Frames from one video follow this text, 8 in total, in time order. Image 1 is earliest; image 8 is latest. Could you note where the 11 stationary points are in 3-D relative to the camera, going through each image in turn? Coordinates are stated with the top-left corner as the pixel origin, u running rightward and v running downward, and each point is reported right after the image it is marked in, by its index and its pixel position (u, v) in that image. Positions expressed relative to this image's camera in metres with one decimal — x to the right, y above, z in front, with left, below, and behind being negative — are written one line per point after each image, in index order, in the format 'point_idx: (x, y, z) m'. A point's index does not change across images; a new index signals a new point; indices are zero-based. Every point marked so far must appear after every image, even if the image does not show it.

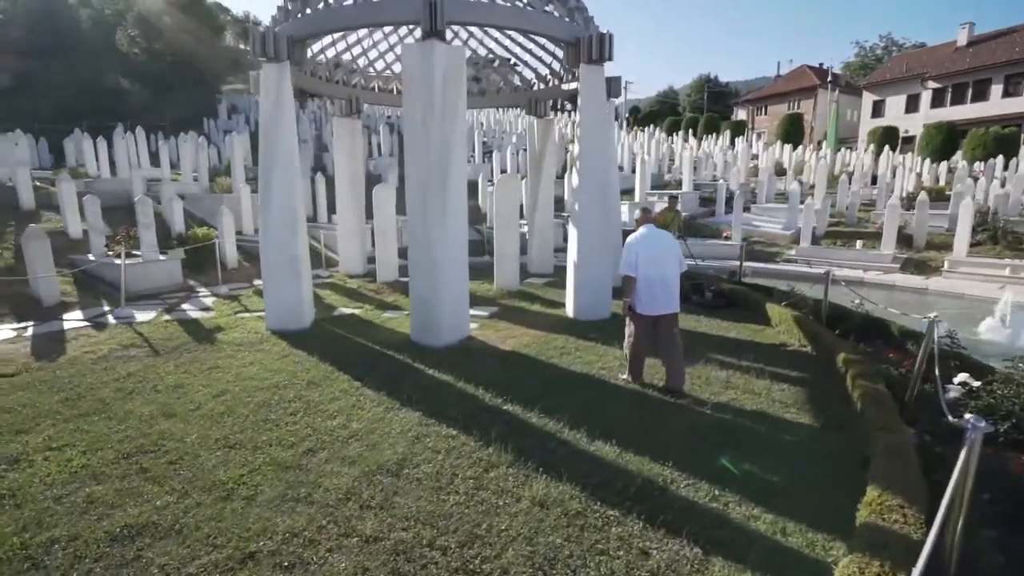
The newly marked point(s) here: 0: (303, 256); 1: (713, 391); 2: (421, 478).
0: (-3.3, +0.5, +7.5) m
1: (+2.3, -1.2, +5.3) m
2: (-0.7, -1.5, +3.7) m
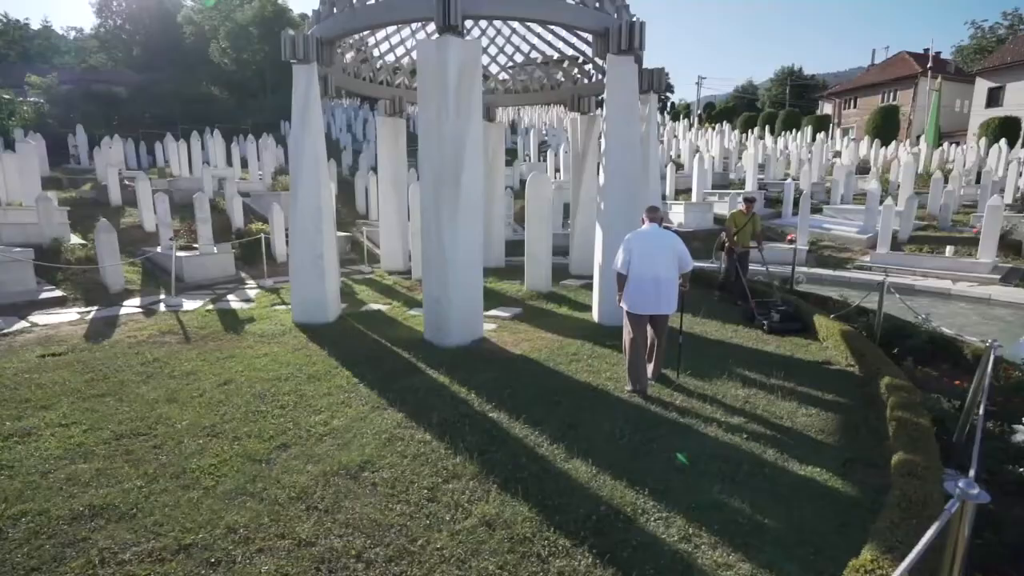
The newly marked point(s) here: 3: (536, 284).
0: (-3.0, +0.6, +7.7) m
1: (+2.2, -1.2, +4.7) m
2: (-1.1, -1.5, +3.6) m
3: (+0.5, +0.1, +9.9) m
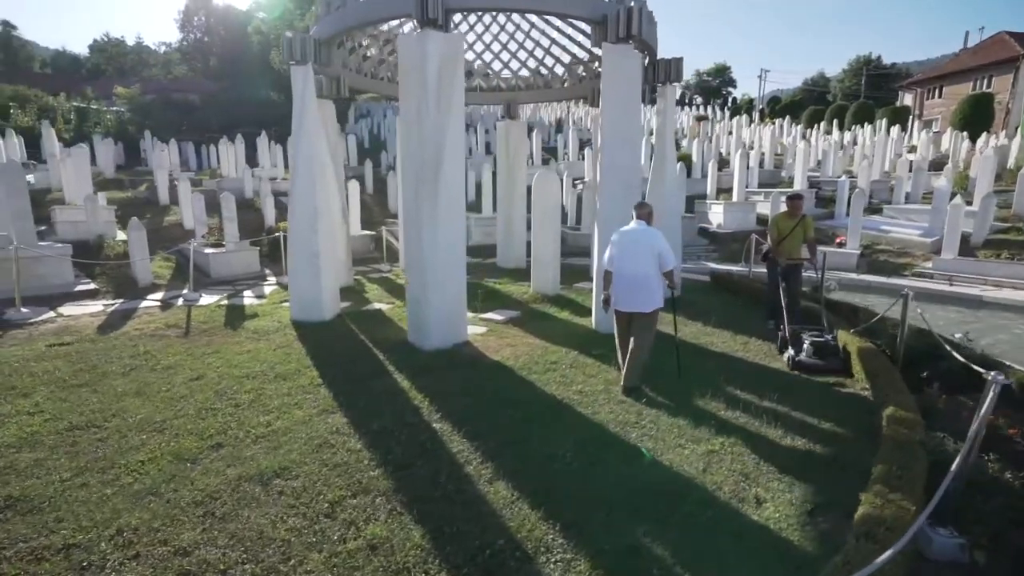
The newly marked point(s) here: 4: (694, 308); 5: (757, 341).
0: (-3.1, +0.6, +7.8) m
1: (+1.6, -1.3, +4.2) m
2: (-1.7, -1.5, +3.5) m
3: (+0.6, 0.0, +9.6) m
4: (+3.3, -0.4, +8.6) m
5: (+3.7, -0.8, +6.9) m
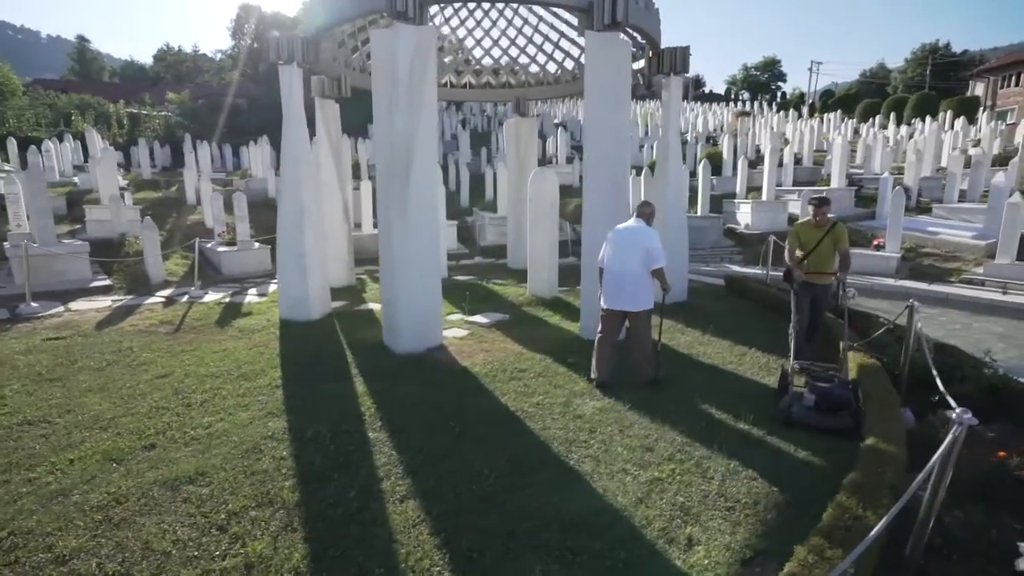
0: (-3.4, +0.6, +7.8) m
1: (+1.1, -1.4, +3.8) m
2: (-2.3, -1.5, +3.4) m
3: (+0.5, 0.0, +9.2) m
4: (+3.2, -0.4, +8.0) m
5: (+3.3, -0.9, +6.3) m
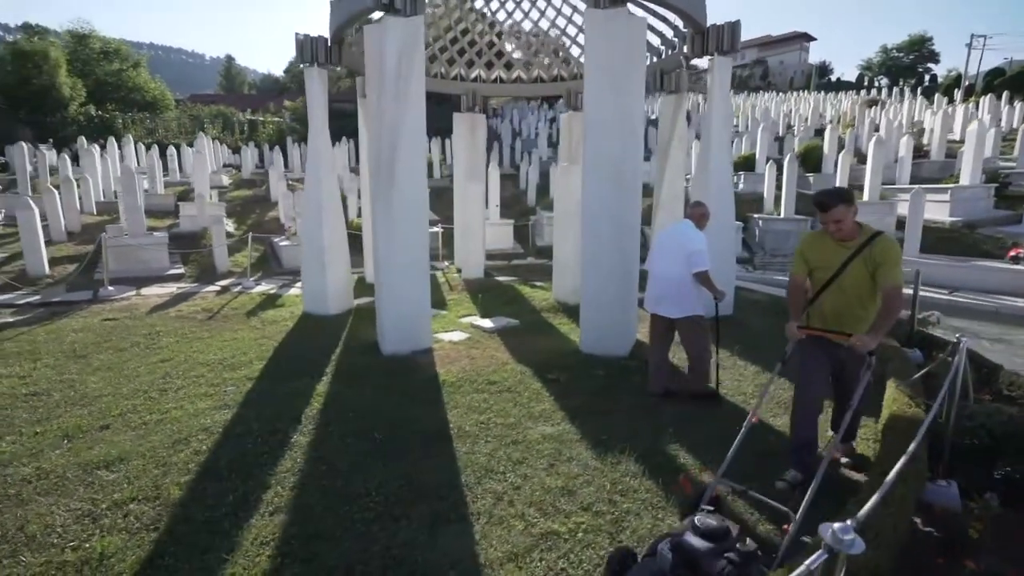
0: (-3.1, +0.7, +8.0) m
1: (+0.3, -1.5, +3.2) m
2: (-3.1, -1.5, +3.5) m
3: (+0.9, -0.1, +8.6) m
4: (+3.2, -0.6, +6.9) m
5: (+3.0, -1.1, +5.2) m
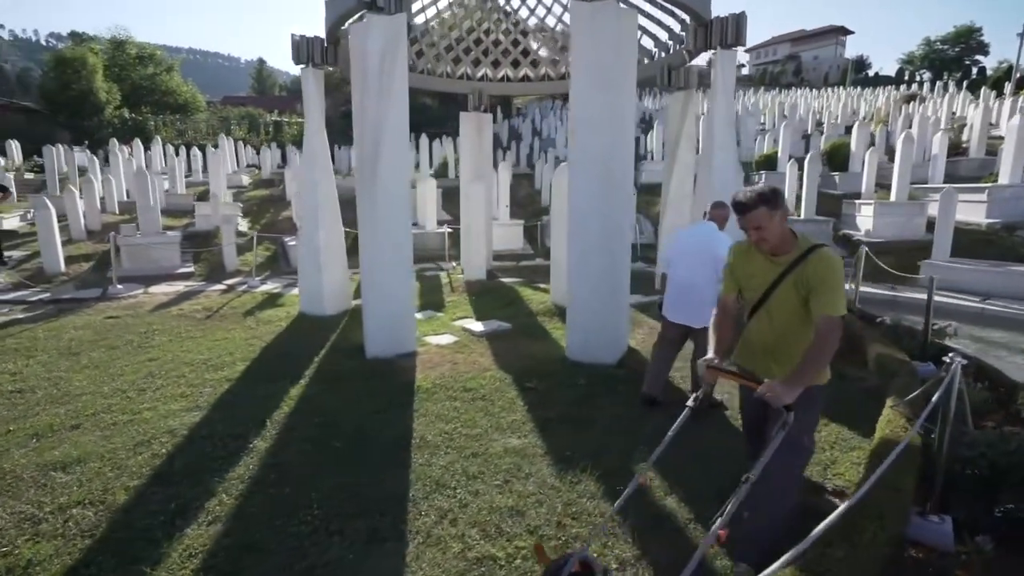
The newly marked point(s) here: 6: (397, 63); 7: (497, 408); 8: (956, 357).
0: (-3.2, +0.7, +8.0) m
1: (-0.1, -1.5, +3.1) m
2: (-3.5, -1.5, +3.5) m
3: (+0.9, -0.2, +8.4) m
4: (+3.1, -0.7, +6.6) m
5: (+2.8, -1.2, +4.9) m
6: (-1.4, +2.7, +5.6) m
7: (-0.1, -1.2, +4.7) m
8: (+2.9, -0.5, +3.1) m
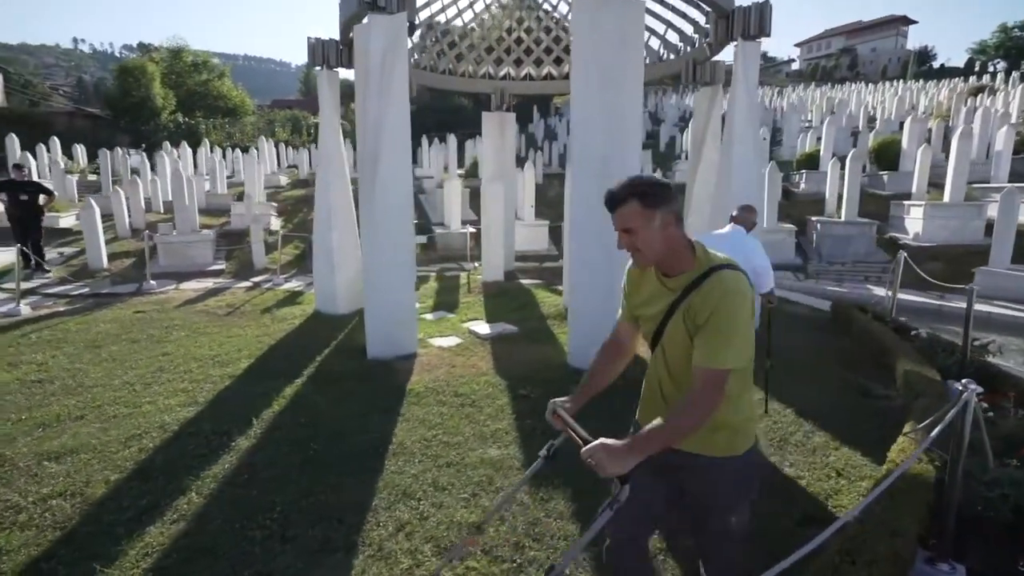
0: (-3.0, +0.7, +8.1) m
1: (-0.3, -1.6, +2.9) m
2: (-3.7, -1.5, +3.6) m
3: (+1.1, -0.2, +8.2) m
4: (+3.1, -0.8, +6.1) m
5: (+2.6, -1.2, +4.5) m
6: (-1.4, +2.7, +5.6) m
7: (-0.2, -1.2, +4.6) m
8: (+2.6, -0.5, +2.7) m
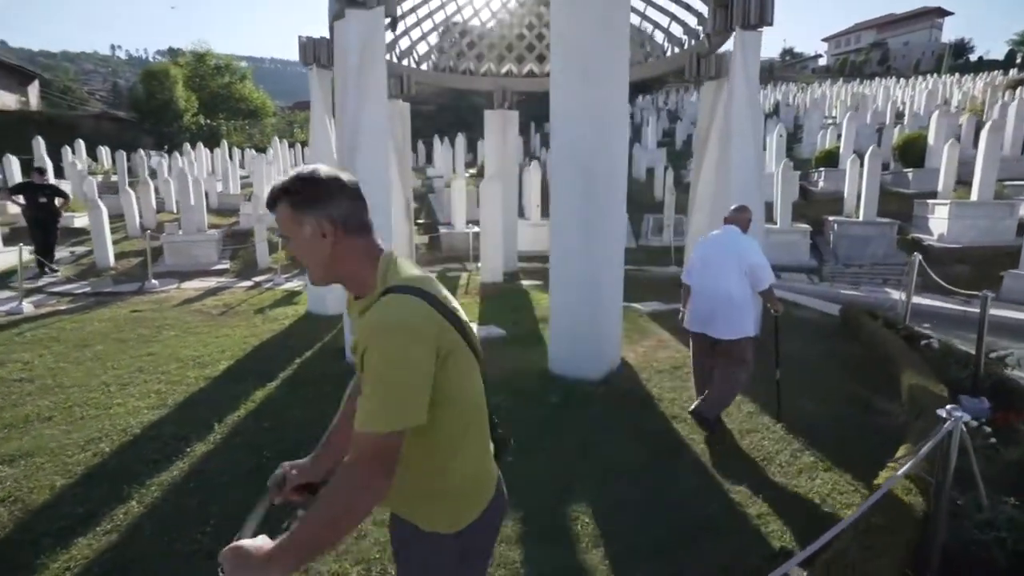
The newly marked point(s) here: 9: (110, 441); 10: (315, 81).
0: (-3.1, +0.7, +8.0) m
1: (-0.7, -1.6, +2.7) m
2: (-4.0, -1.5, +3.6) m
3: (+0.9, -0.3, +7.9) m
4: (+2.9, -0.9, +5.8) m
5: (+2.3, -1.3, +4.2) m
6: (-1.6, +2.7, +5.4) m
7: (-0.5, -1.3, +4.4) m
8: (+2.3, -0.6, +2.4) m
9: (-3.5, -1.3, +4.1) m
10: (-3.2, +3.4, +7.7) m
